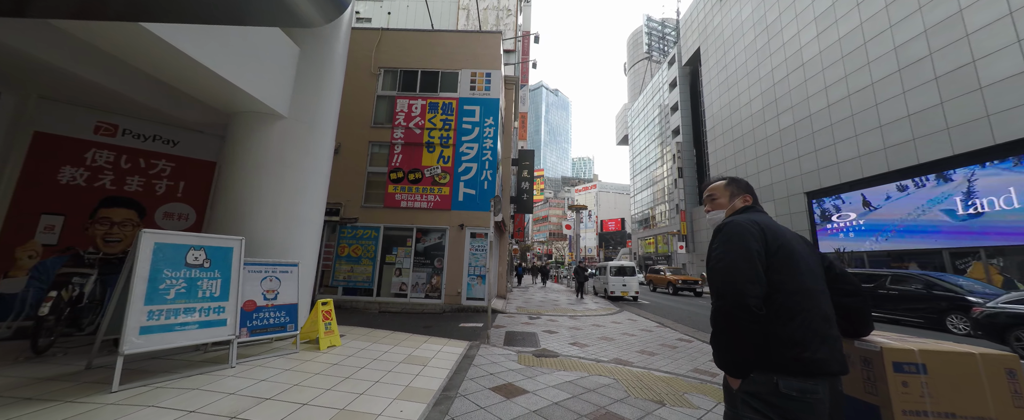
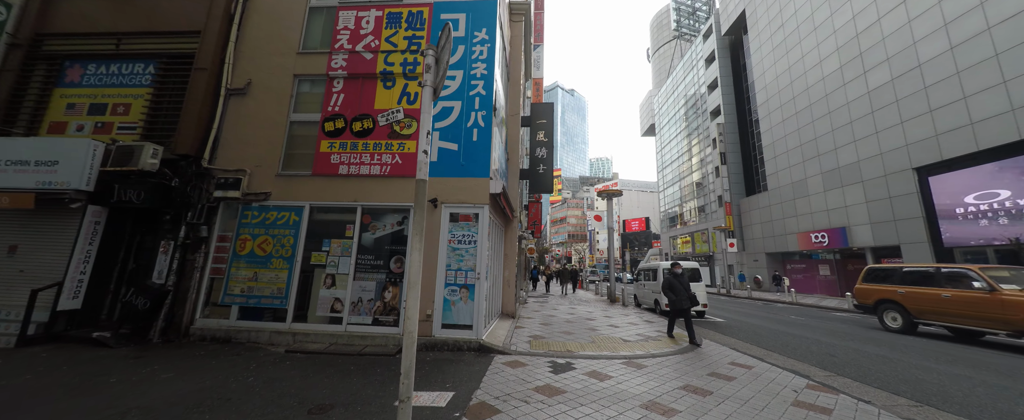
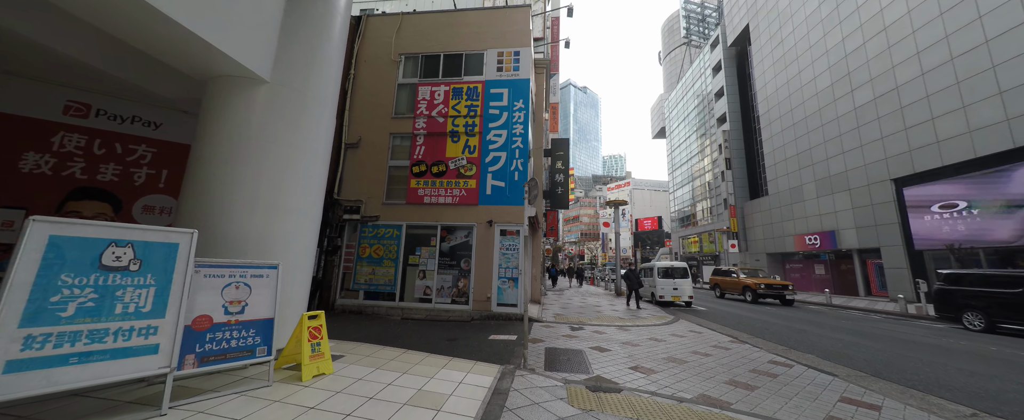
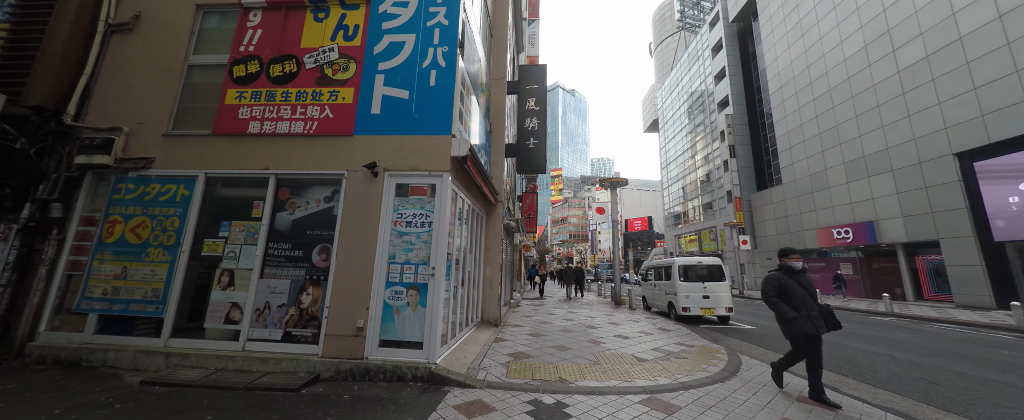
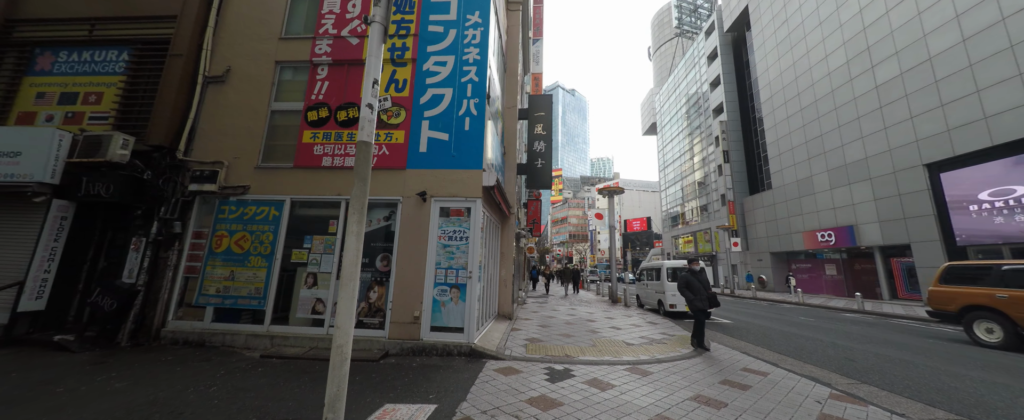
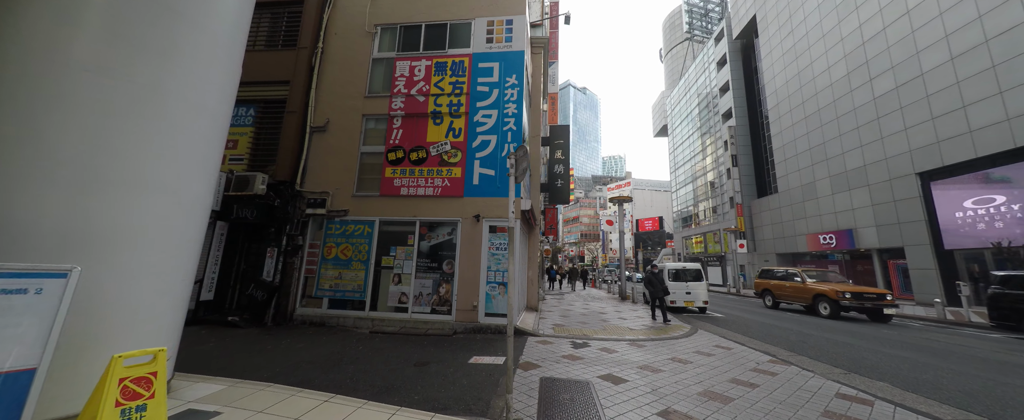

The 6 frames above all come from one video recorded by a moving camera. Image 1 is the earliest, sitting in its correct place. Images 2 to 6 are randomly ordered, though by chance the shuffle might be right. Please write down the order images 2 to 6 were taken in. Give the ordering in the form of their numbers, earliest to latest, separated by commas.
3, 6, 2, 5, 4
